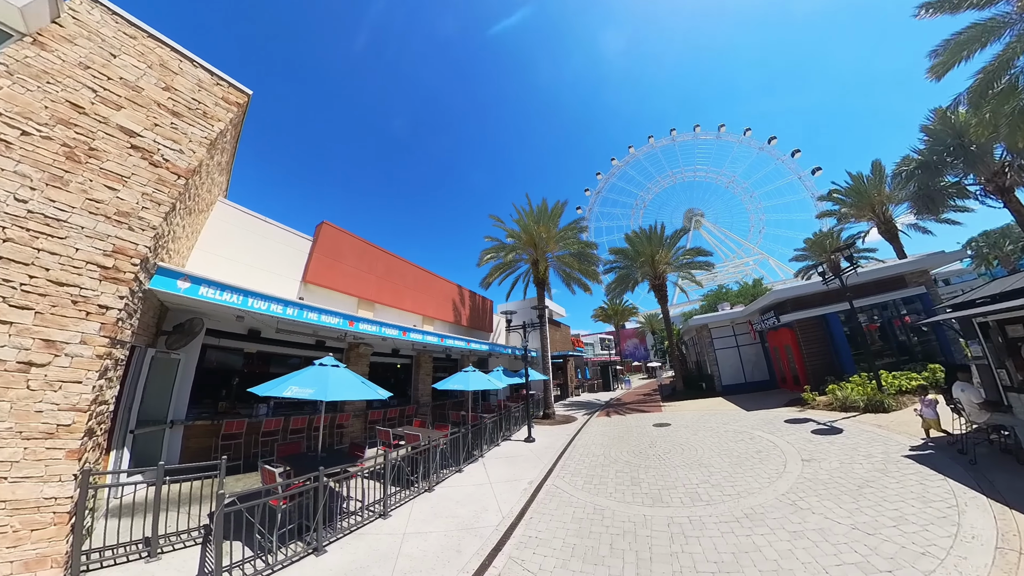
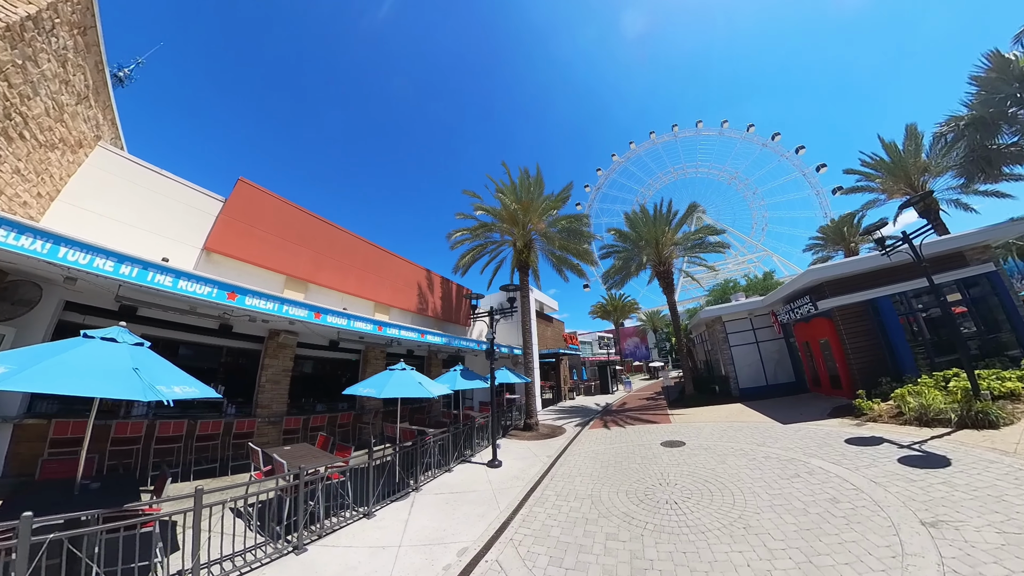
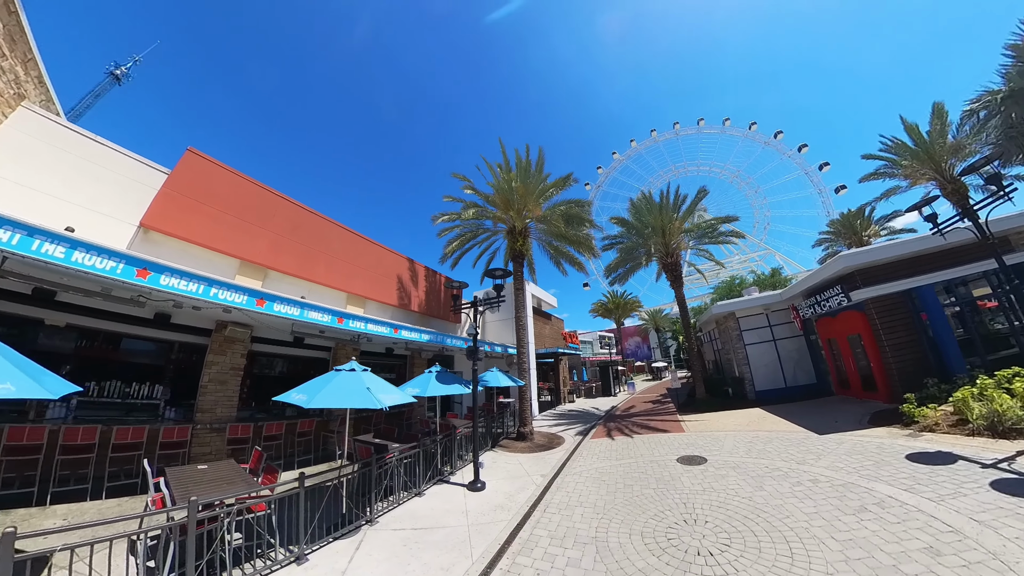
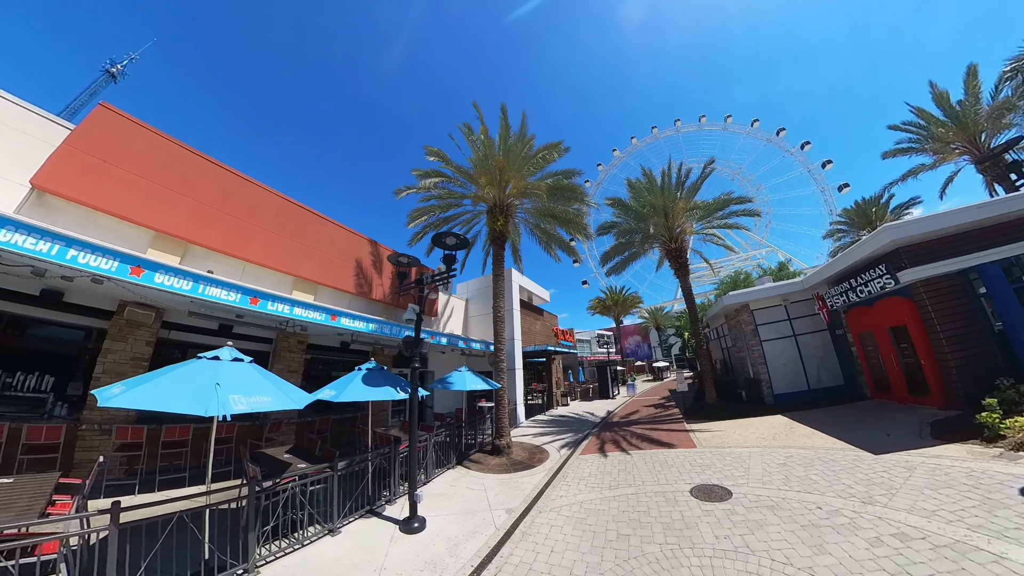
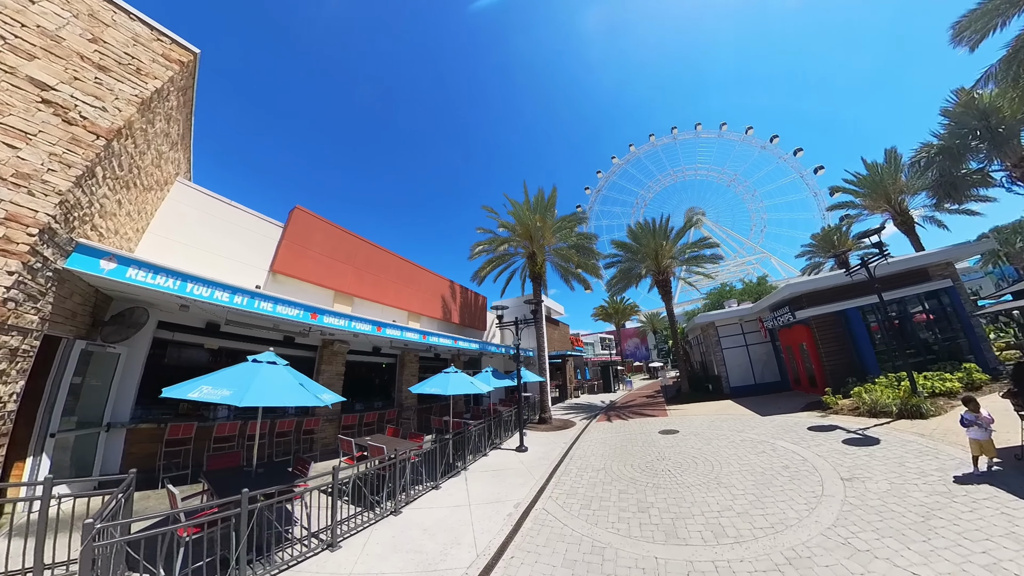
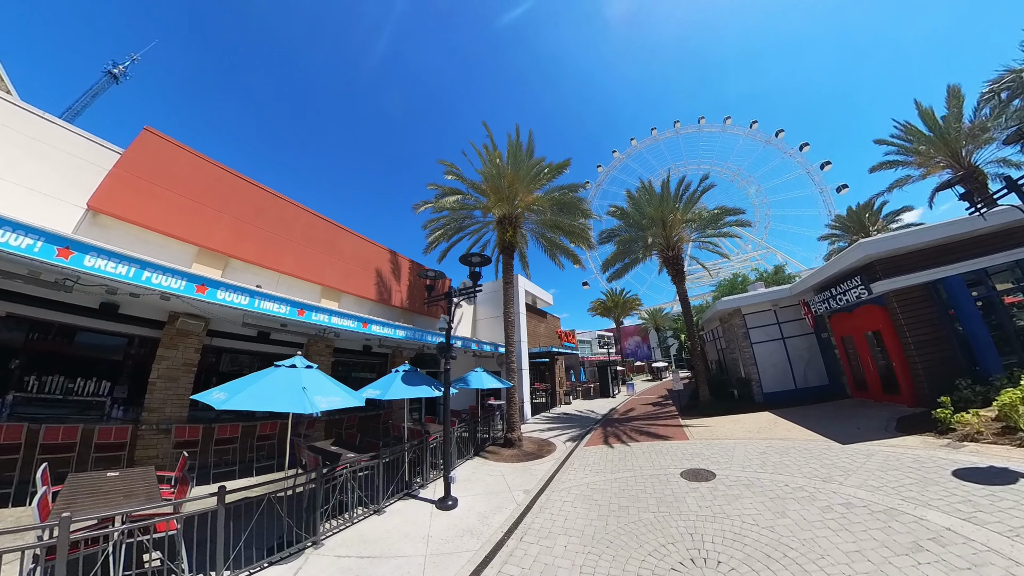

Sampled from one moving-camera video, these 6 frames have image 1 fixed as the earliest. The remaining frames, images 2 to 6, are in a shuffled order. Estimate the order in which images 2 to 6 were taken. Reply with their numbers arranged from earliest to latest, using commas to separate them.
5, 2, 3, 6, 4
